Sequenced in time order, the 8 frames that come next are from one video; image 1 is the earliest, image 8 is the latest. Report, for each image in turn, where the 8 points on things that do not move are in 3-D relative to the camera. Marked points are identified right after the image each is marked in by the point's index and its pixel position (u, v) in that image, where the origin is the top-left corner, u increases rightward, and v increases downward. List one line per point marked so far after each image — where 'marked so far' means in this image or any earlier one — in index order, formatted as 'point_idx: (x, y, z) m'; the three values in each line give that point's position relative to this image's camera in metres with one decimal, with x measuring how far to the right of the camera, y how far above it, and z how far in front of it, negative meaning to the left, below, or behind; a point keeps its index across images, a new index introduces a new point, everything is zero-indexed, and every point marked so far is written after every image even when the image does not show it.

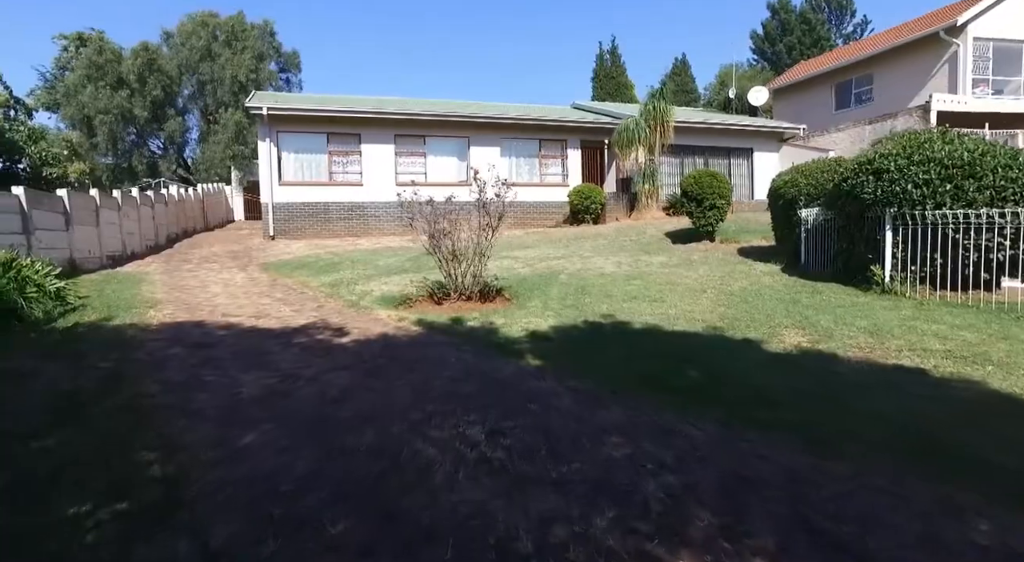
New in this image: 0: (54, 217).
0: (-8.1, +1.1, +11.2) m
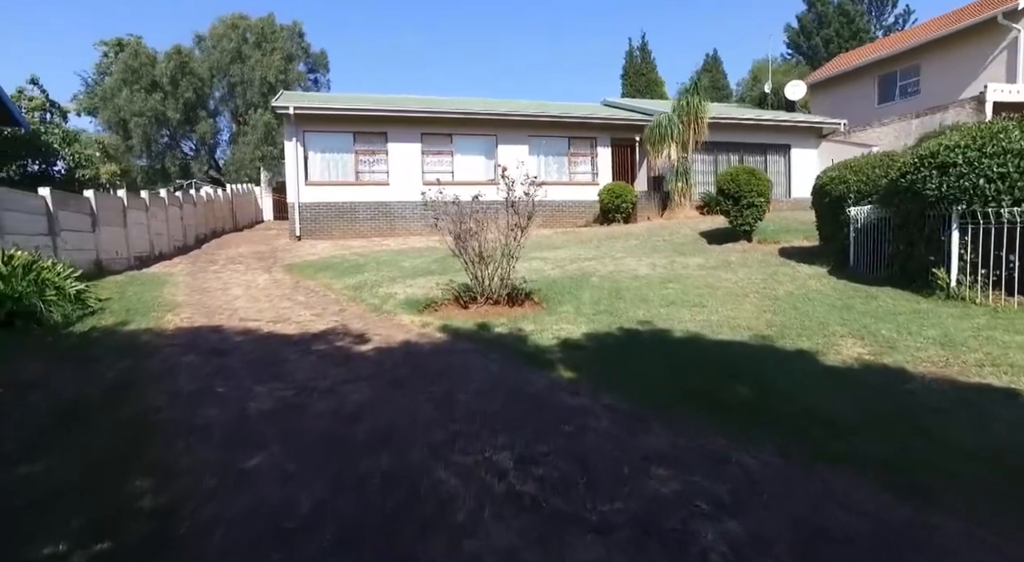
0: (-7.6, +1.1, +11.1) m
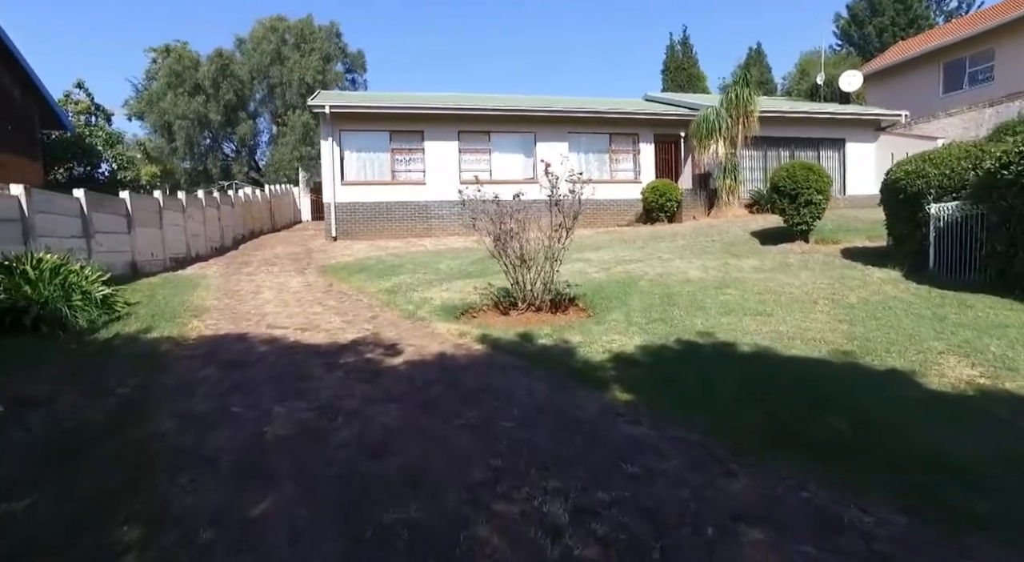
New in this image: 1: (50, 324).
0: (-6.9, +1.1, +11.0) m
1: (-5.1, -0.5, +6.8) m
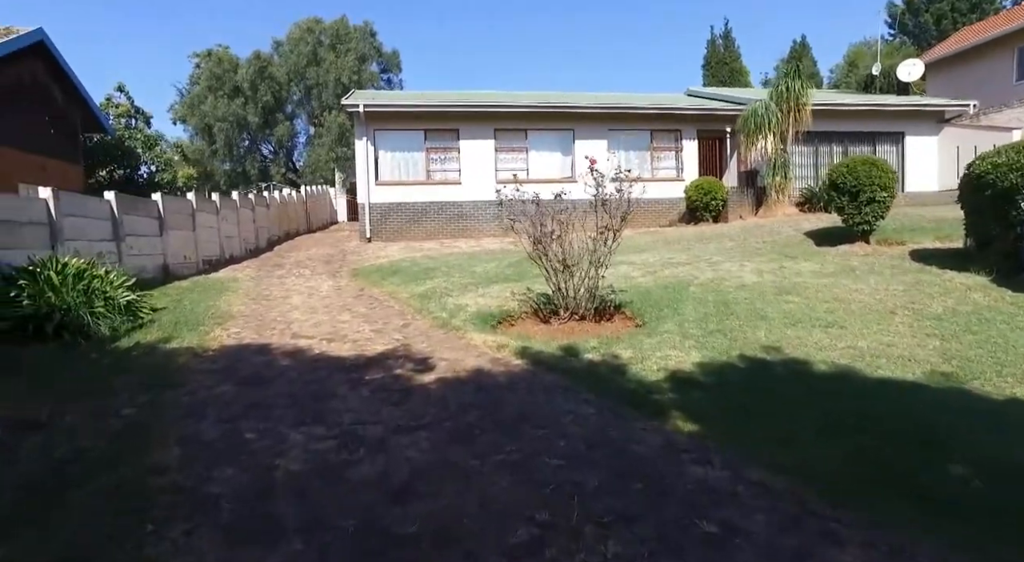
0: (-6.3, +1.0, +10.8) m
1: (-4.6, -0.5, +6.6) m
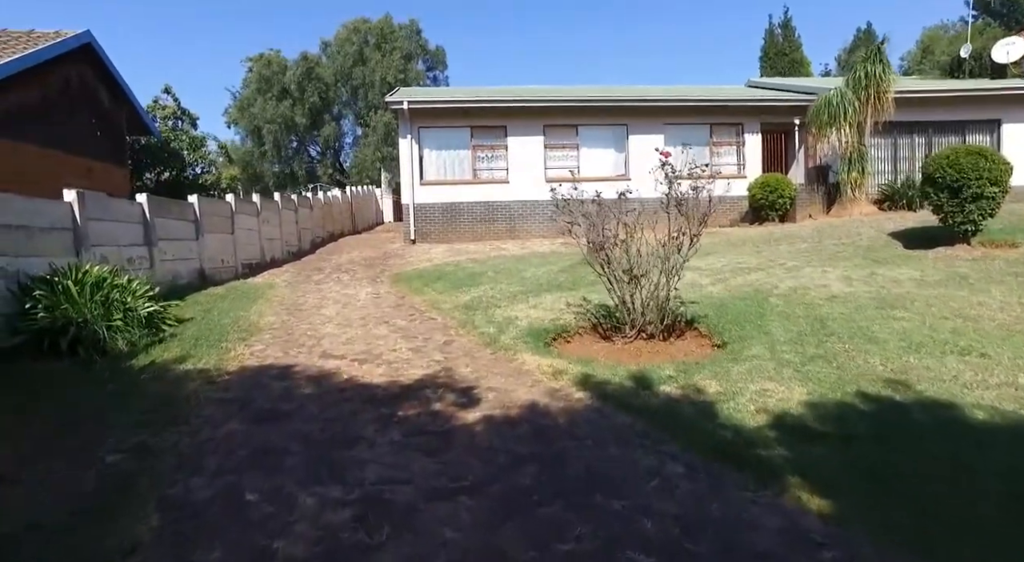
0: (-5.4, +0.9, +10.3) m
1: (-4.1, -0.6, +6.0) m
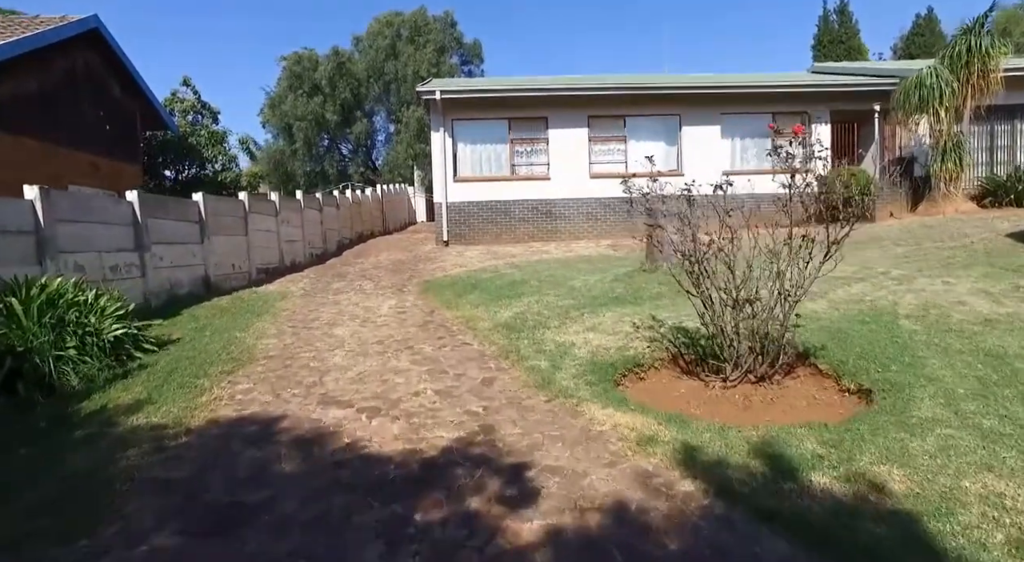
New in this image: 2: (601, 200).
0: (-4.7, +0.8, +9.1) m
1: (-3.7, -0.8, +4.7) m
2: (+2.5, +2.3, +17.6) m
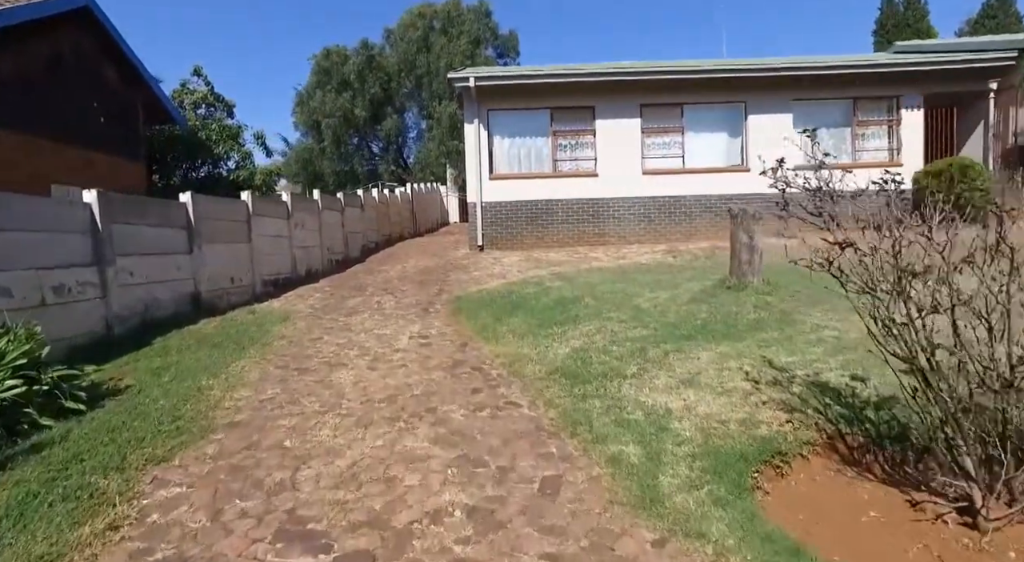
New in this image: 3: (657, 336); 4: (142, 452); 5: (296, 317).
0: (-4.1, +0.6, +7.5) m
1: (-3.3, -1.0, +3.1) m
2: (+3.5, +2.0, +15.6) m
3: (+1.4, -0.5, +6.0) m
4: (-2.0, -0.9, +3.5) m
5: (-2.7, -0.4, +7.9) m
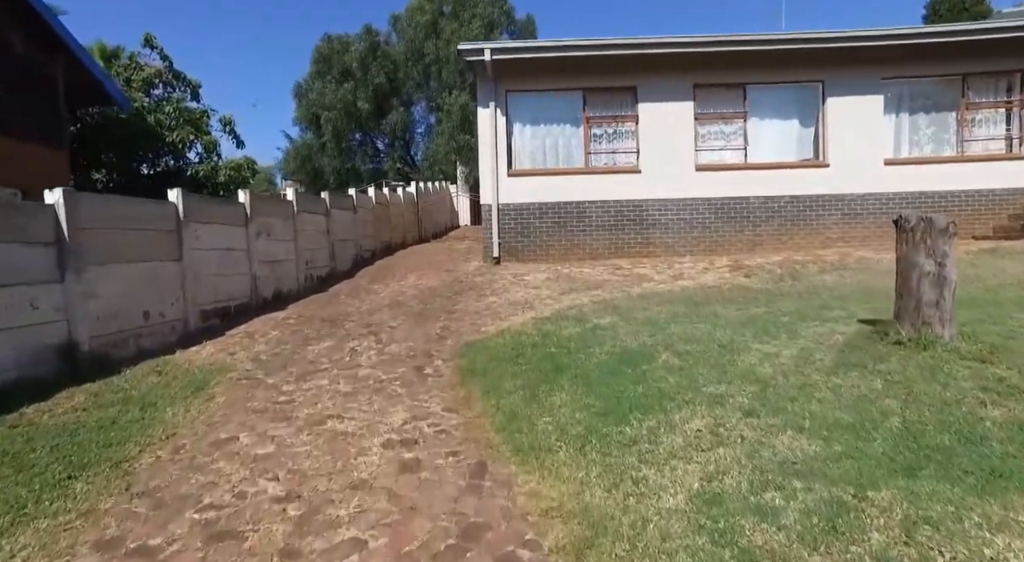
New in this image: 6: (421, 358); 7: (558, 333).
0: (-3.8, +0.2, +4.7) m
1: (-3.0, -1.4, +0.3) m
2: (+4.0, +1.6, +12.7) m
3: (+1.7, -0.9, +3.1) m
4: (-1.8, -1.3, +0.7) m
5: (-2.4, -0.8, +5.1) m
6: (-0.8, -0.7, +5.7) m
7: (+0.5, -0.5, +6.4) m
